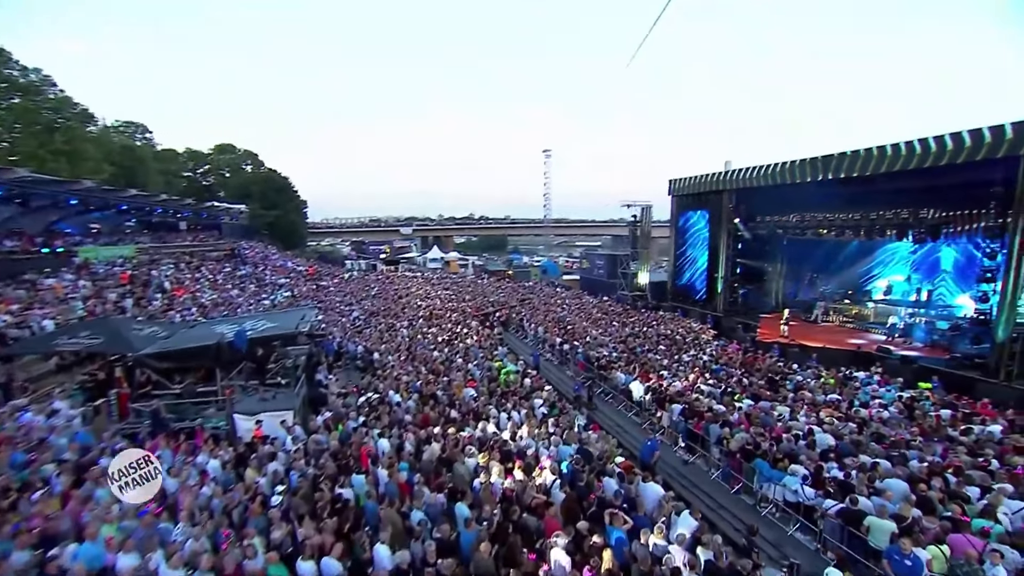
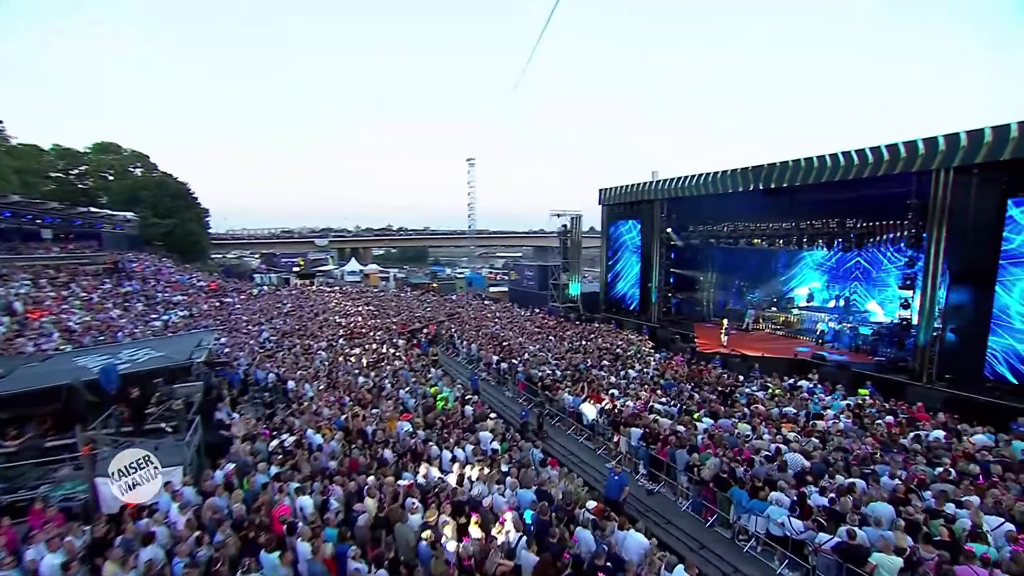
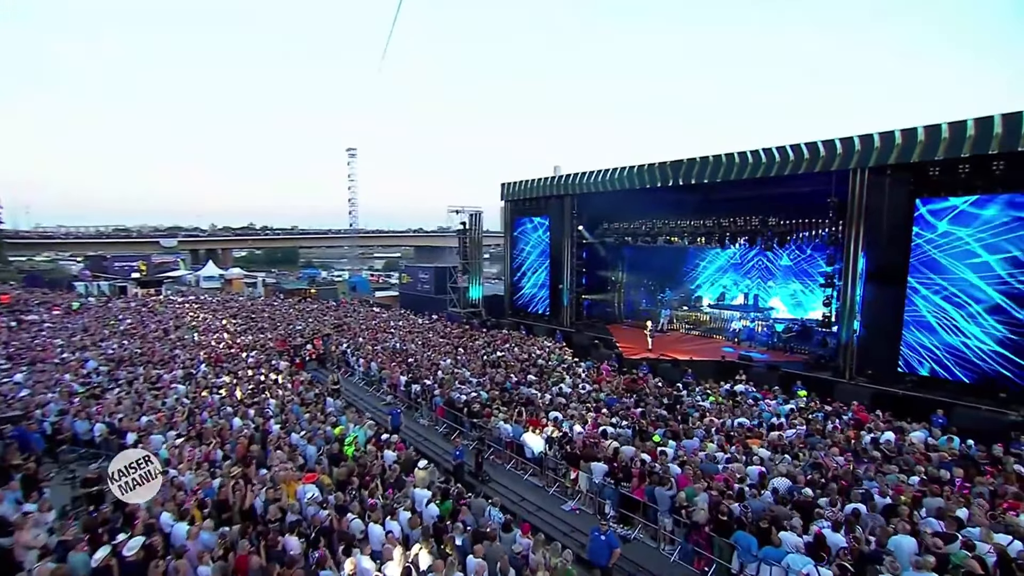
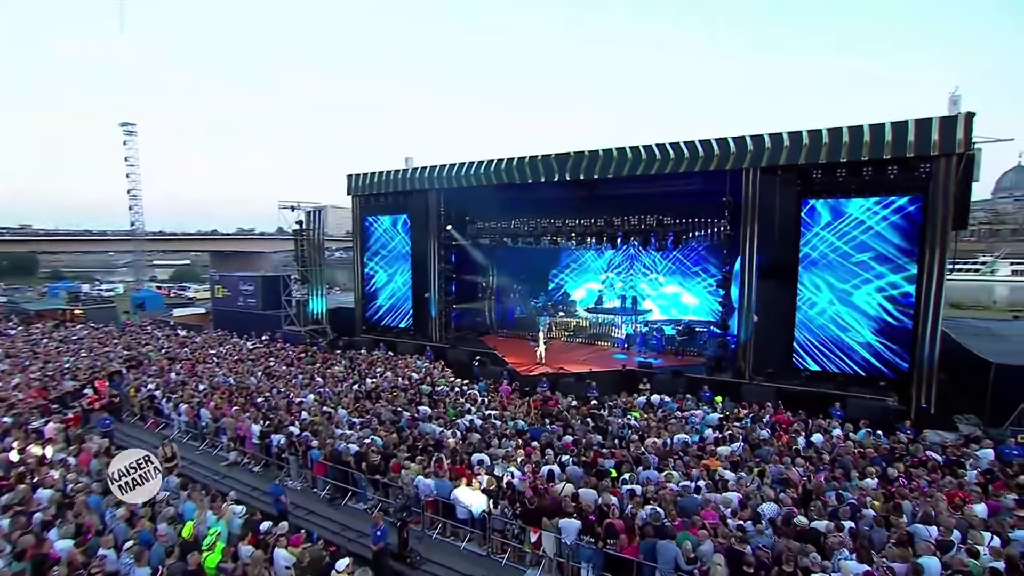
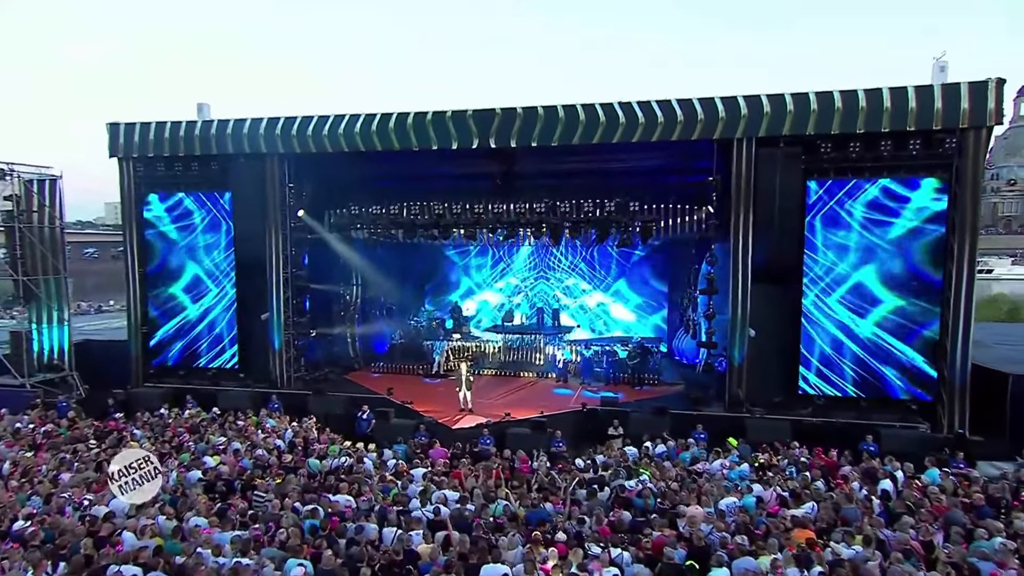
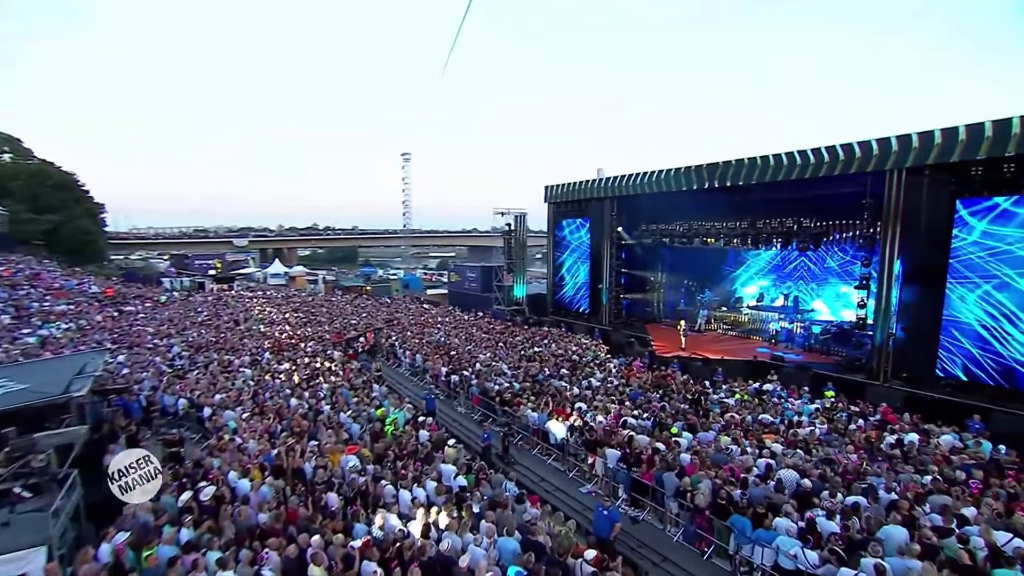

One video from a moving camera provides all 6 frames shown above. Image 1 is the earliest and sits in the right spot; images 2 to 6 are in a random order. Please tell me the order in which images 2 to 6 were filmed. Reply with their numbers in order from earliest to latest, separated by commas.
2, 6, 3, 4, 5
